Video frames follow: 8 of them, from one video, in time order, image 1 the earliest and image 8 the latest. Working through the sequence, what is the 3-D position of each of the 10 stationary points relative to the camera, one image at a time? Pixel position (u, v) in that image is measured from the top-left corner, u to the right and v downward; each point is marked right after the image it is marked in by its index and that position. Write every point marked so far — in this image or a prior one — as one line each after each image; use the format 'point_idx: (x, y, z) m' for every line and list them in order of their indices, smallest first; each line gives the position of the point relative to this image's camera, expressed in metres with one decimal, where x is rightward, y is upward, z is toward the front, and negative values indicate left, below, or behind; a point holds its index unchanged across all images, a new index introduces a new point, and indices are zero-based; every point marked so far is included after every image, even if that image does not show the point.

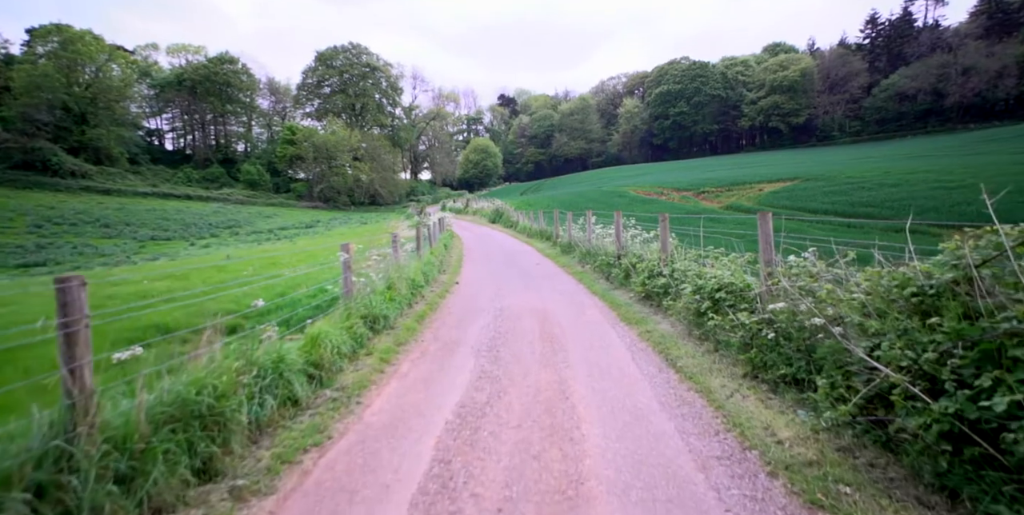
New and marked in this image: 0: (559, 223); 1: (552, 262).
0: (+1.5, +1.2, +15.8) m
1: (+0.9, -0.2, +11.1) m
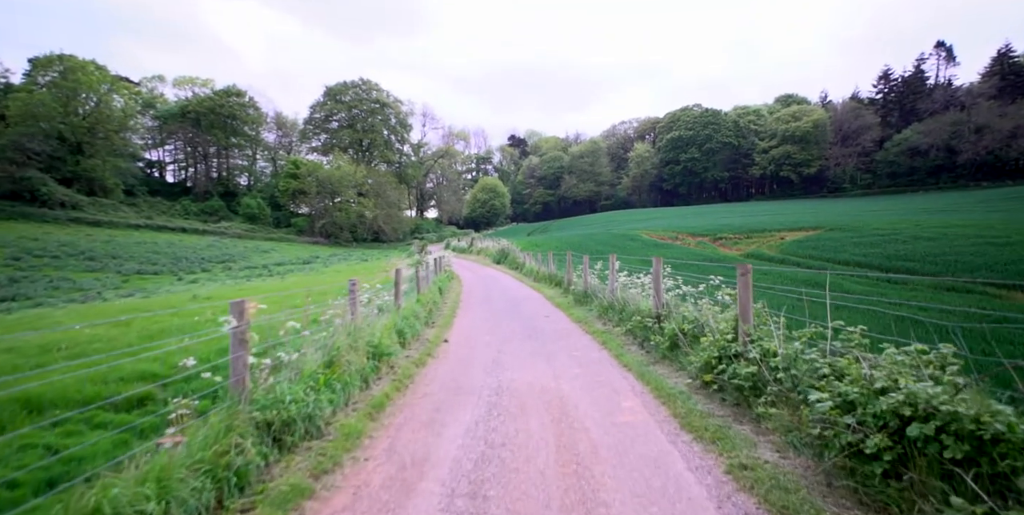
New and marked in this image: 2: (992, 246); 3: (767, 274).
0: (+1.7, -0.3, +13.8) m
1: (+1.0, -1.2, +9.0) m
2: (+16.6, +0.3, +16.5) m
3: (+8.3, -1.0, +15.1) m
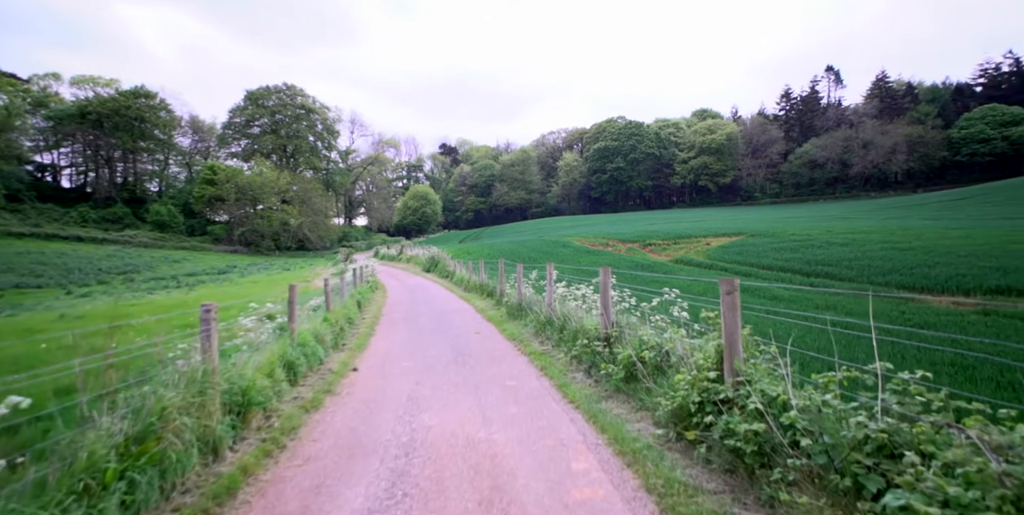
0: (-0.3, -0.5, +13.4) m
1: (-0.3, -1.3, +8.5) m
2: (+14.1, +0.2, +18.1) m
3: (+6.1, -1.2, +15.6) m
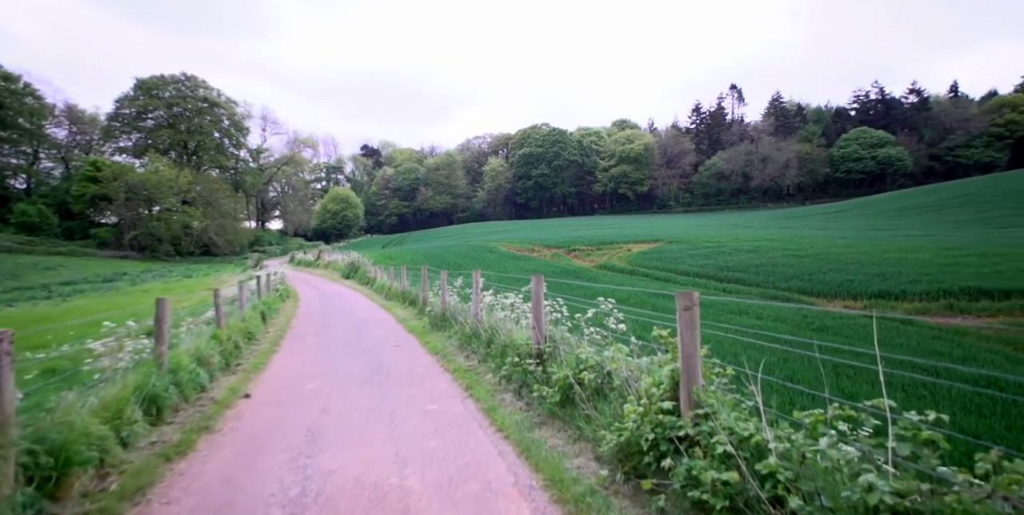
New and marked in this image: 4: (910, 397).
0: (-2.3, -0.7, +12.7) m
1: (-1.5, -1.4, +7.9) m
2: (+11.3, 0.0, +19.5) m
3: (+3.7, -1.3, +15.8) m
4: (+4.3, -1.5, +5.1) m
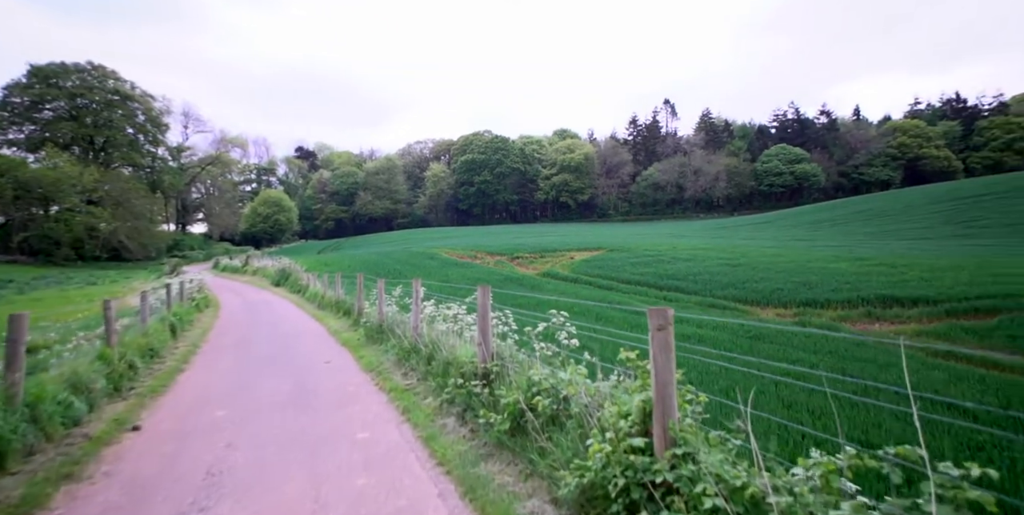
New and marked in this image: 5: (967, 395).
0: (-3.7, -0.8, +12.0) m
1: (-2.4, -1.6, +7.3) m
2: (+8.9, -0.4, +20.4) m
3: (+1.8, -1.6, +15.8) m
4: (+3.7, -1.6, +5.2) m
5: (+7.1, -2.2, +7.8) m
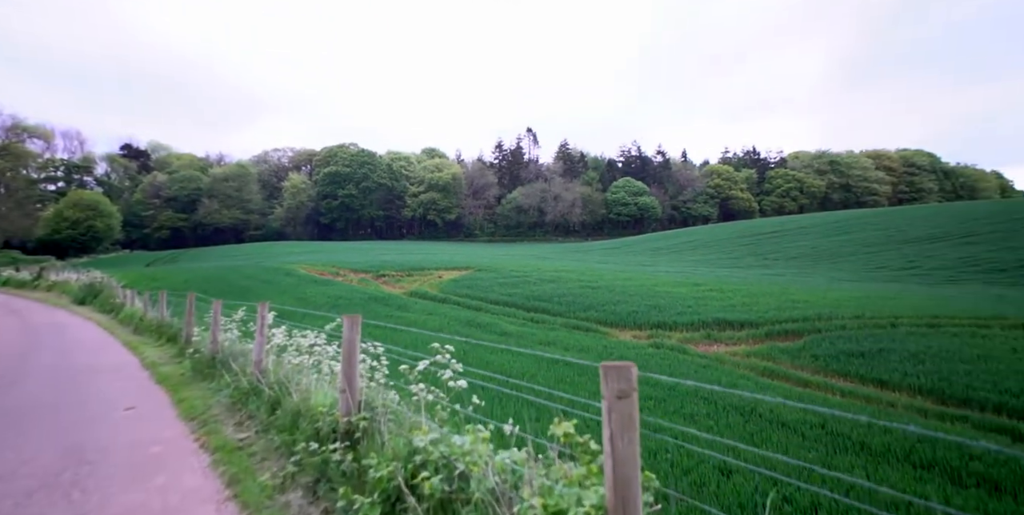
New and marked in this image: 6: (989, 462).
0: (-6.6, -1.2, +9.9) m
1: (-4.1, -1.8, +5.7) m
2: (+3.4, -1.4, +21.4) m
3: (-2.2, -2.2, +15.0) m
4: (+2.3, -1.9, +5.3) m
5: (+5.0, -2.8, +8.7) m
6: (+6.5, -2.8, +6.6) m
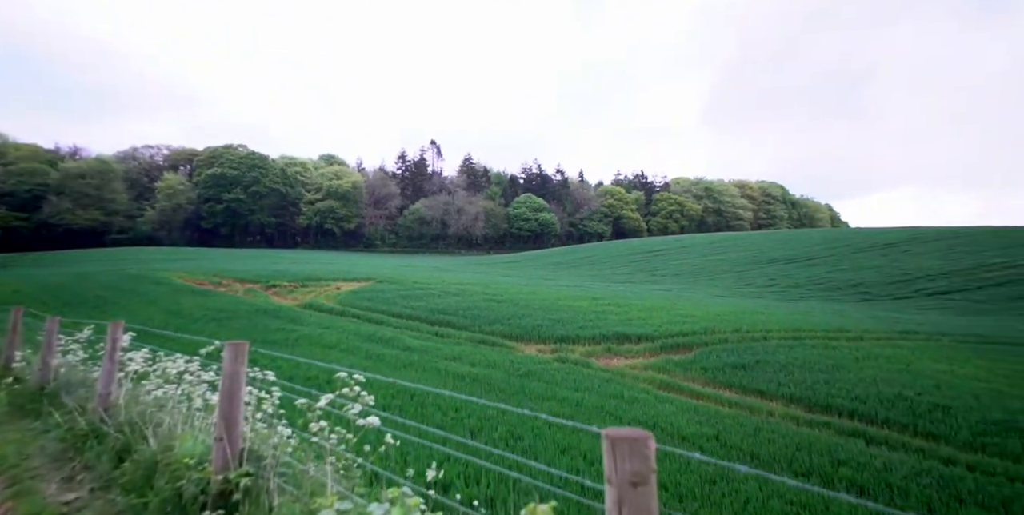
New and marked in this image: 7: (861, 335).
0: (-8.2, -1.3, +8.0) m
1: (-4.9, -1.8, +4.4) m
2: (-0.7, -2.0, +21.2) m
3: (-5.0, -2.6, +13.9) m
4: (+1.4, -2.2, +5.3) m
5: (+3.4, -3.1, +9.0) m
6: (+5.2, -3.2, +7.3) m
7: (+10.2, -2.2, +14.2) m
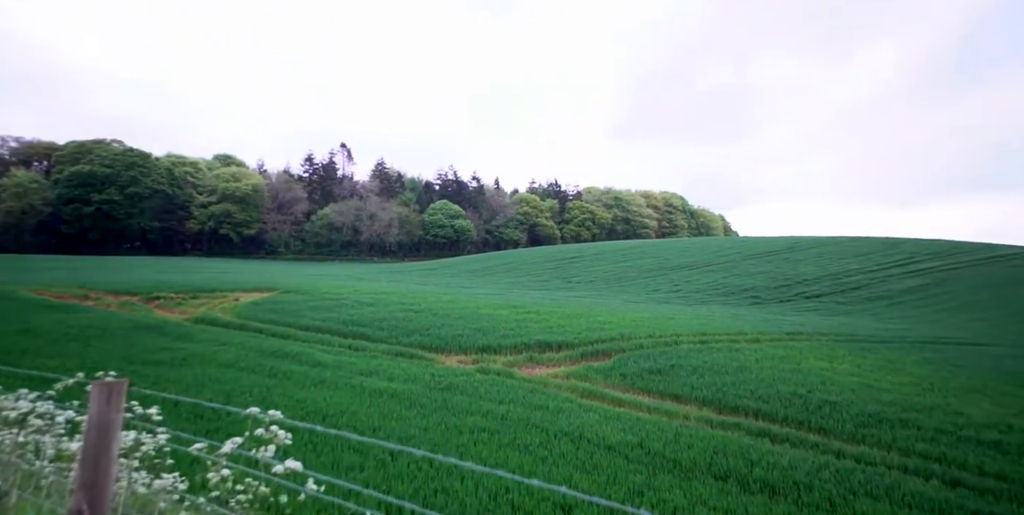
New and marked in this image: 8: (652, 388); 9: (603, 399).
0: (-9.2, -1.5, +6.2) m
1: (-5.4, -2.0, +3.1) m
2: (-4.1, -2.4, +20.5) m
3: (-7.1, -2.8, +12.5) m
4: (+0.7, -2.3, +5.1) m
5: (+2.0, -3.3, +9.1) m
6: (+4.1, -3.3, +7.7) m
7: (+7.8, -2.5, +15.3) m
8: (+3.5, -3.2, +11.9) m
9: (+2.2, -3.5, +11.9) m
